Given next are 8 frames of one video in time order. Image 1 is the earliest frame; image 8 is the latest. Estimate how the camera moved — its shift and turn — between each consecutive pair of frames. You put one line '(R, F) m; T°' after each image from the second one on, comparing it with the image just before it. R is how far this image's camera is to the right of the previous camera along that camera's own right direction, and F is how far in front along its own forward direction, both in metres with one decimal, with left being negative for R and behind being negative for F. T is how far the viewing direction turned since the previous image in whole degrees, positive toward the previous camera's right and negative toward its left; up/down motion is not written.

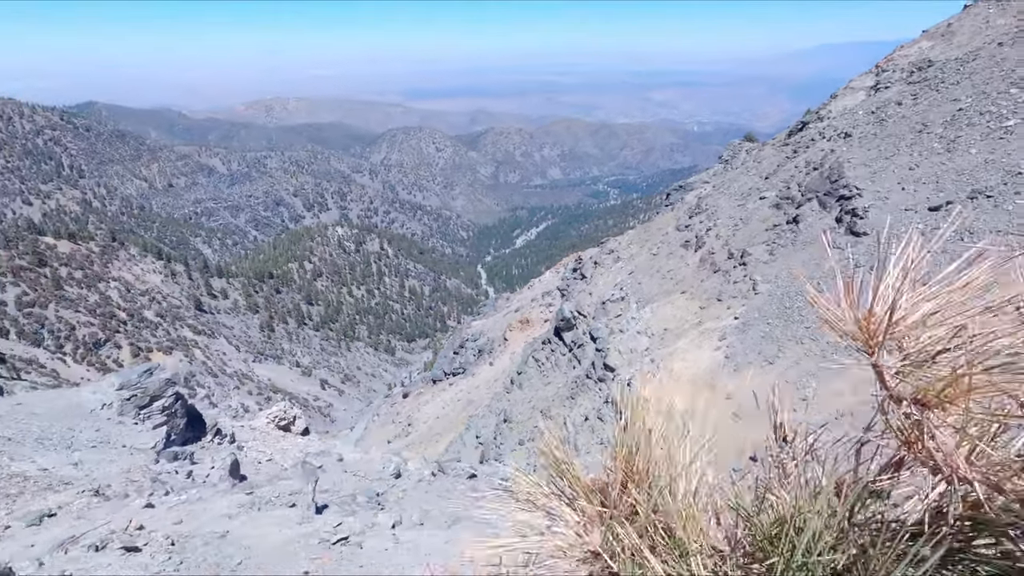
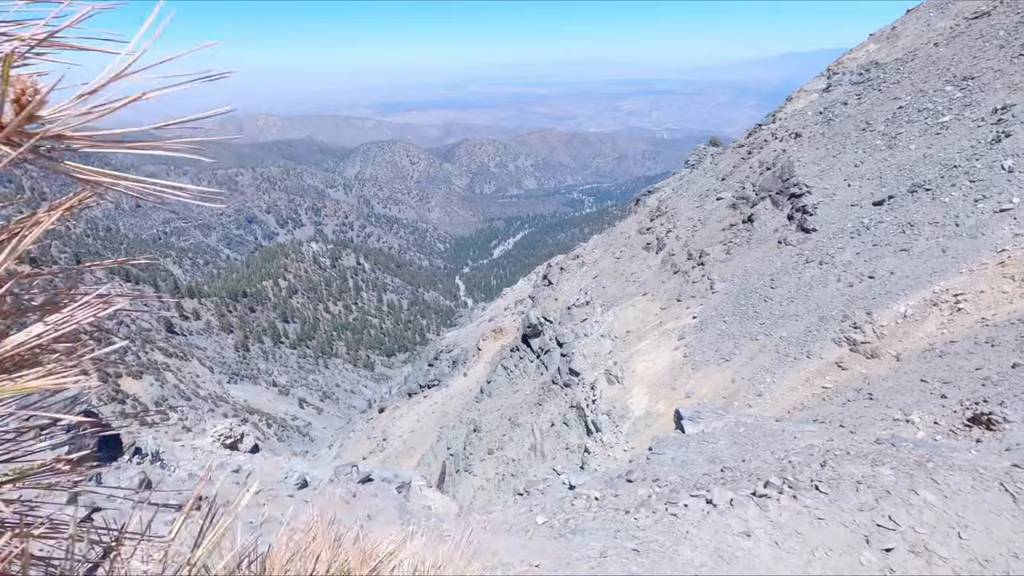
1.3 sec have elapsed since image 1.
(+0.6, 0.0) m; +2°
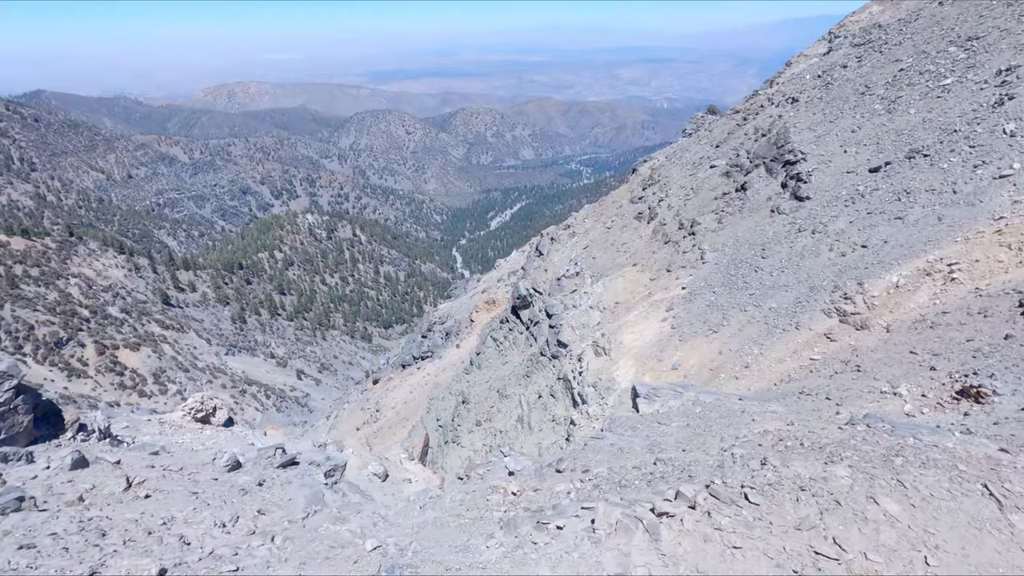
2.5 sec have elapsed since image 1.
(+0.3, +0.4) m; 0°
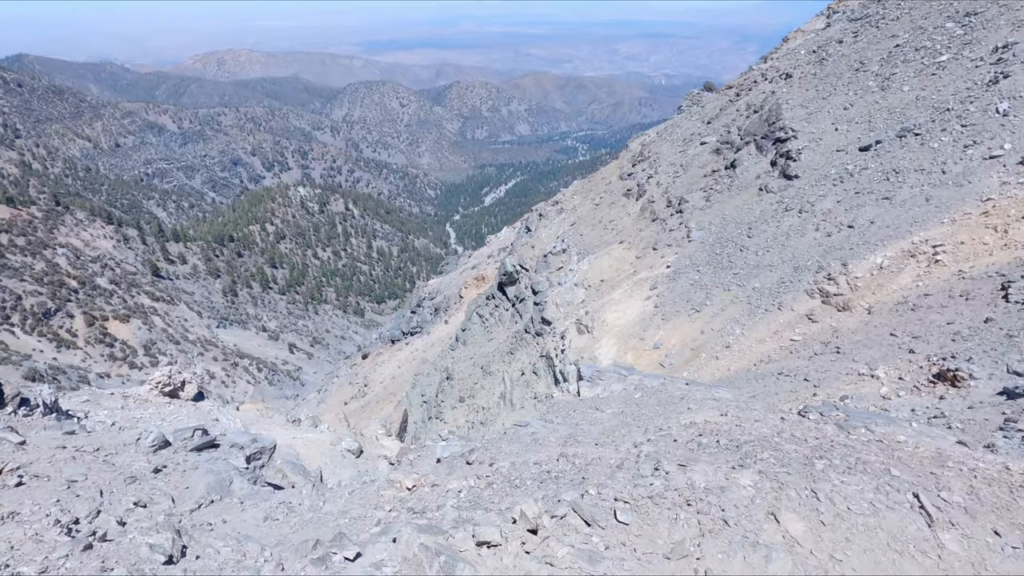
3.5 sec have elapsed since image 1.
(+0.3, +0.2) m; +1°
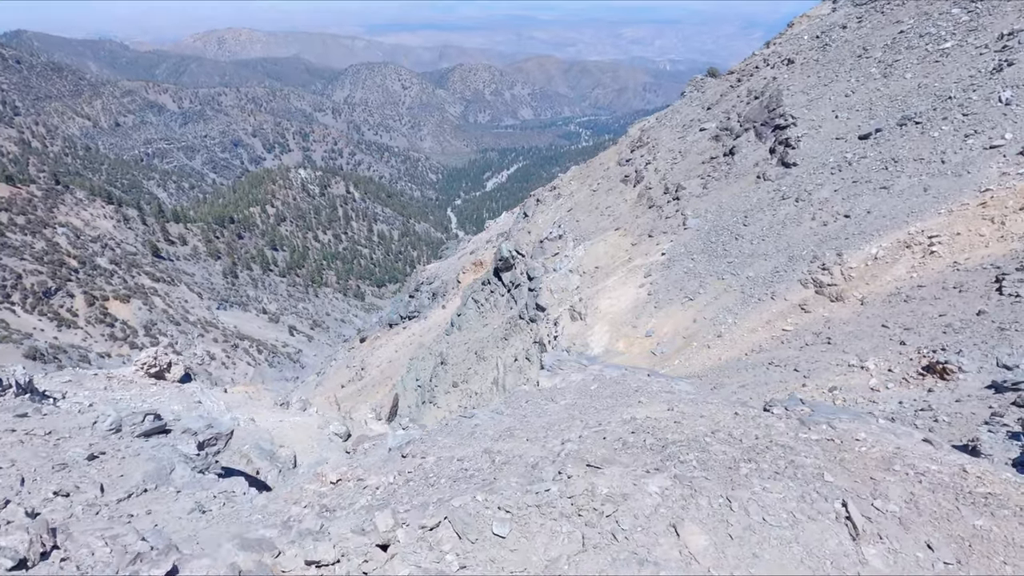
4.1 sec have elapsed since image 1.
(+0.2, +0.1) m; 0°
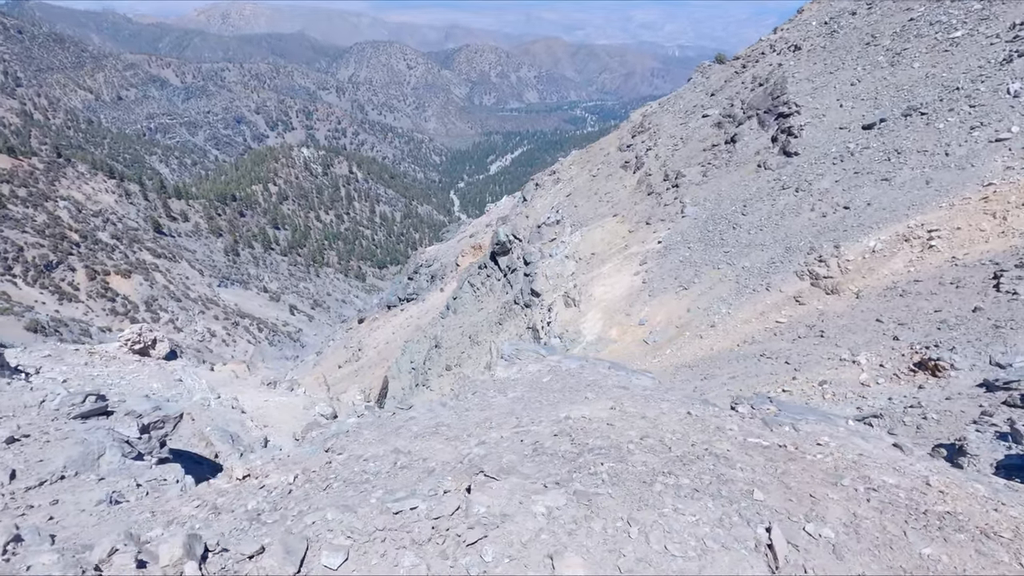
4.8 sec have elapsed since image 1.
(+0.2, +0.2) m; 0°
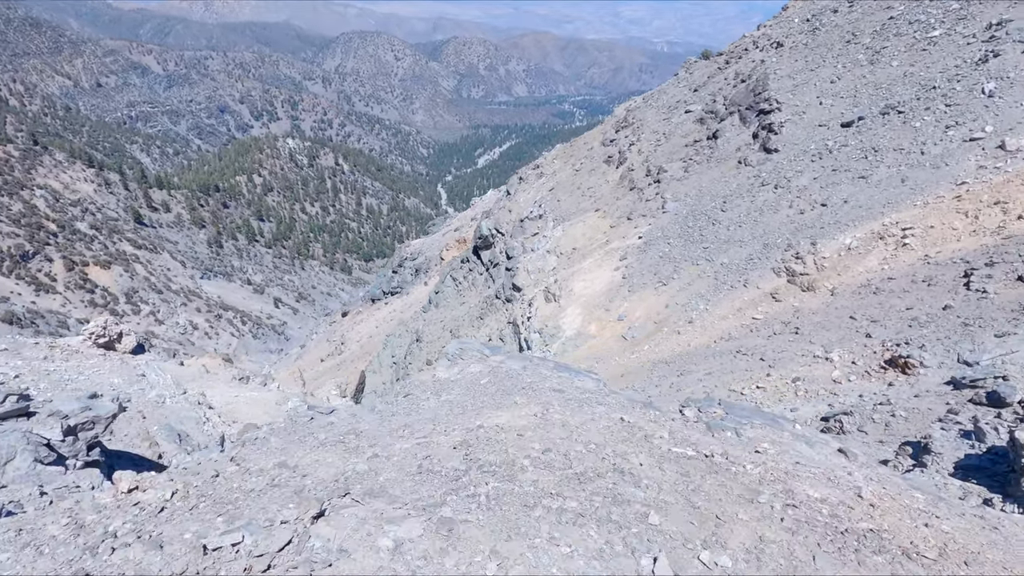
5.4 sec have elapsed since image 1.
(+0.2, +0.1) m; +1°
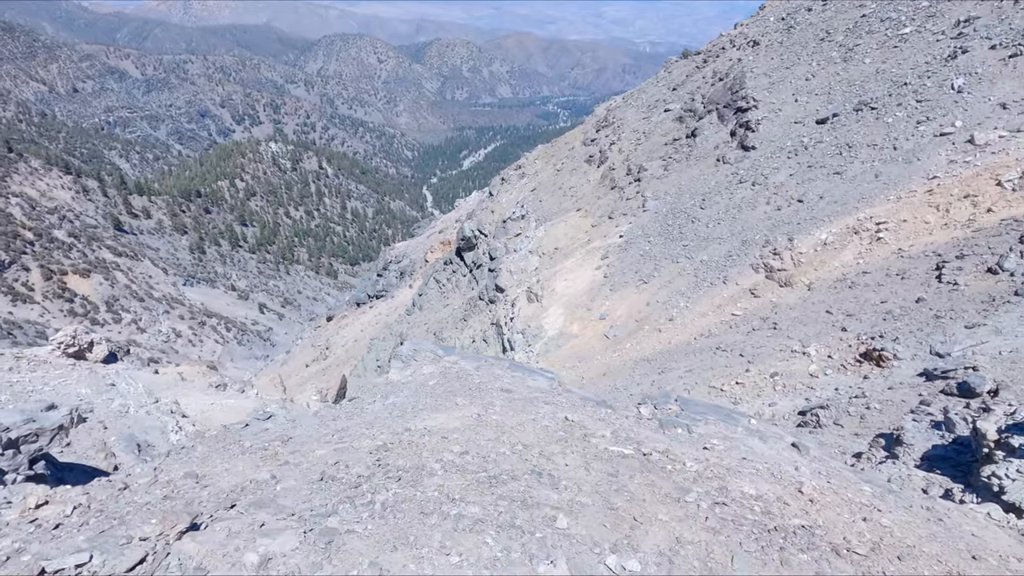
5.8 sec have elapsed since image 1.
(+0.1, 0.0) m; +1°
